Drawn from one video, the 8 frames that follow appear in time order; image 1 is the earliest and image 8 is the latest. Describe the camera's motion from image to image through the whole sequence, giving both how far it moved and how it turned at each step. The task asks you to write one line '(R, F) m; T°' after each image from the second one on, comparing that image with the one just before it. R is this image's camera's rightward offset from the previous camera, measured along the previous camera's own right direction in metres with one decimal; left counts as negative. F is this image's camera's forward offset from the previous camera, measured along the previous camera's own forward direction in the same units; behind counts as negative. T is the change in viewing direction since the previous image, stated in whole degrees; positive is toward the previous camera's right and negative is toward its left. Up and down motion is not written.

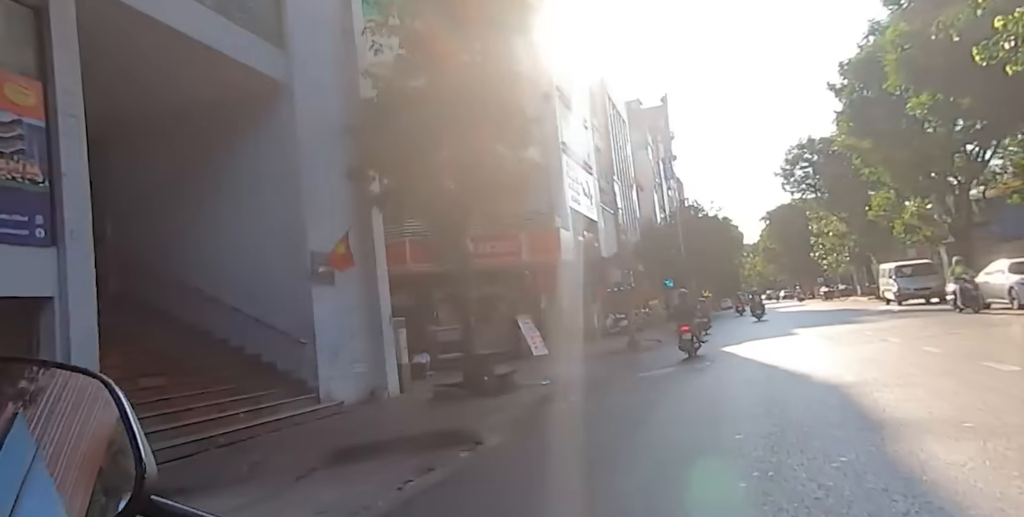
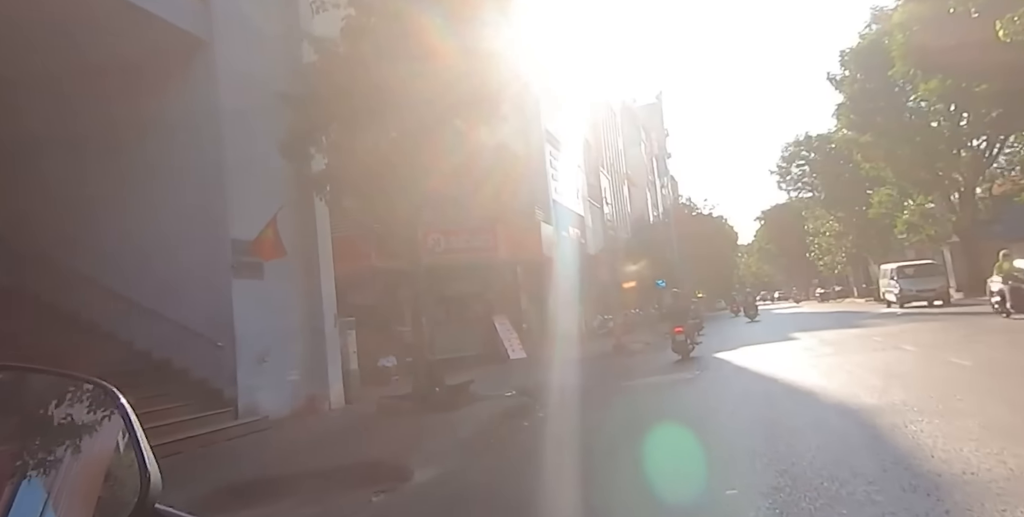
(+0.7, +2.2) m; 0°
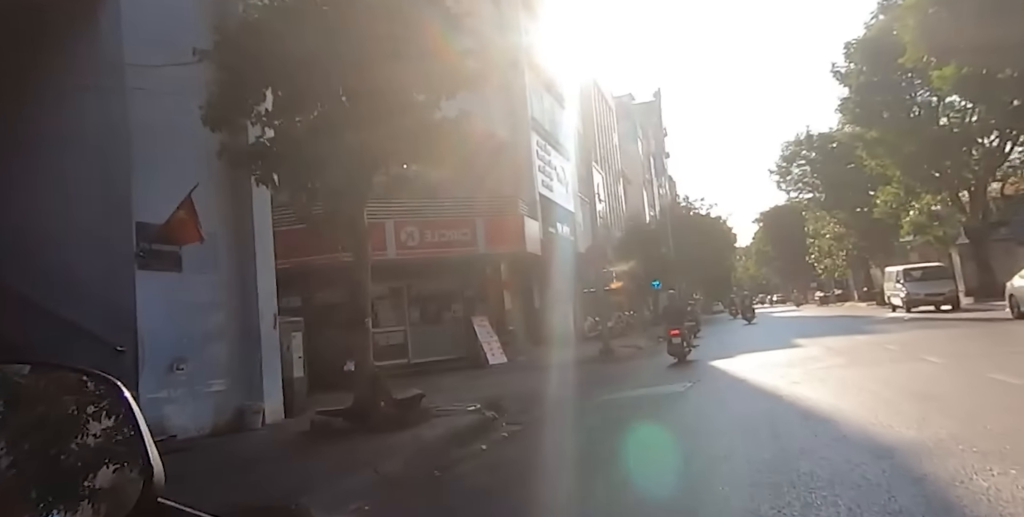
(+0.6, +2.0) m; 0°
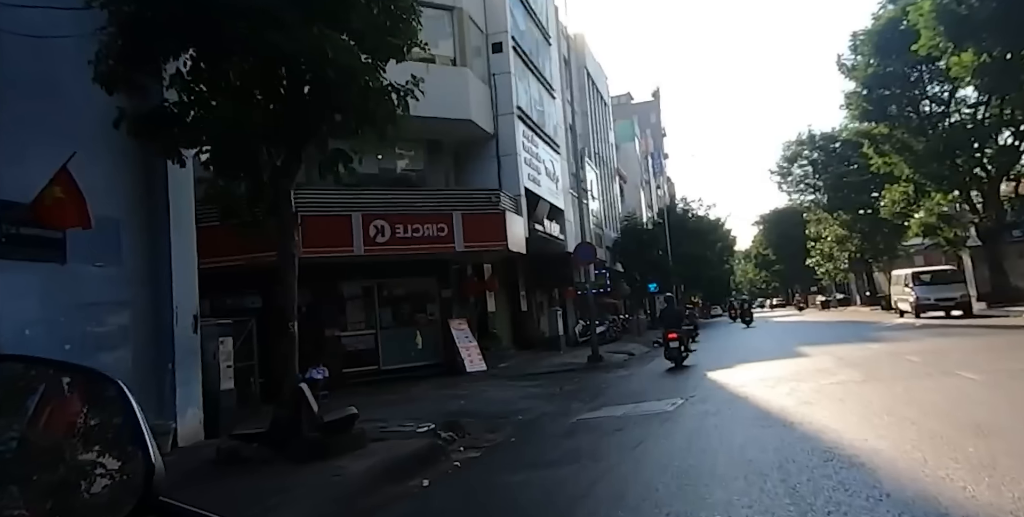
(+0.6, +2.0) m; 0°
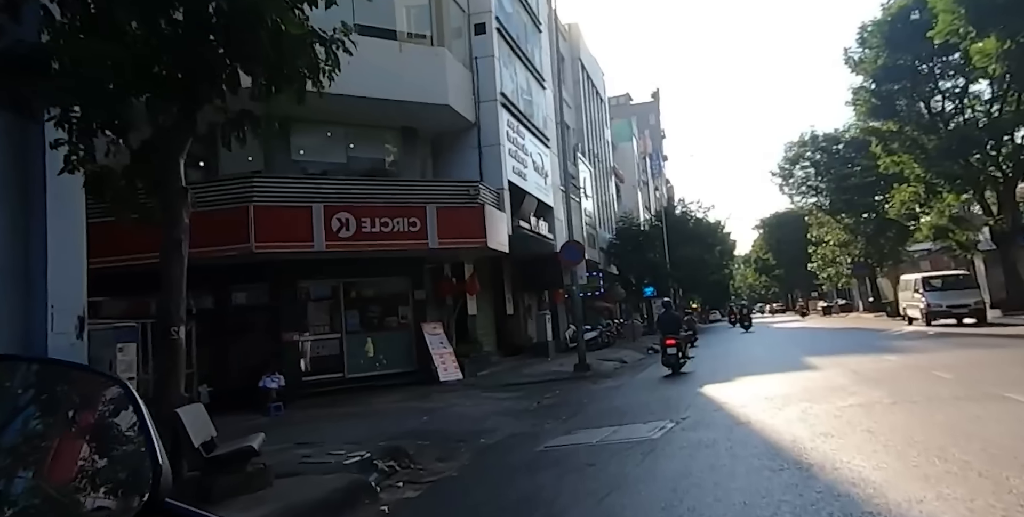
(+0.6, +2.0) m; 0°
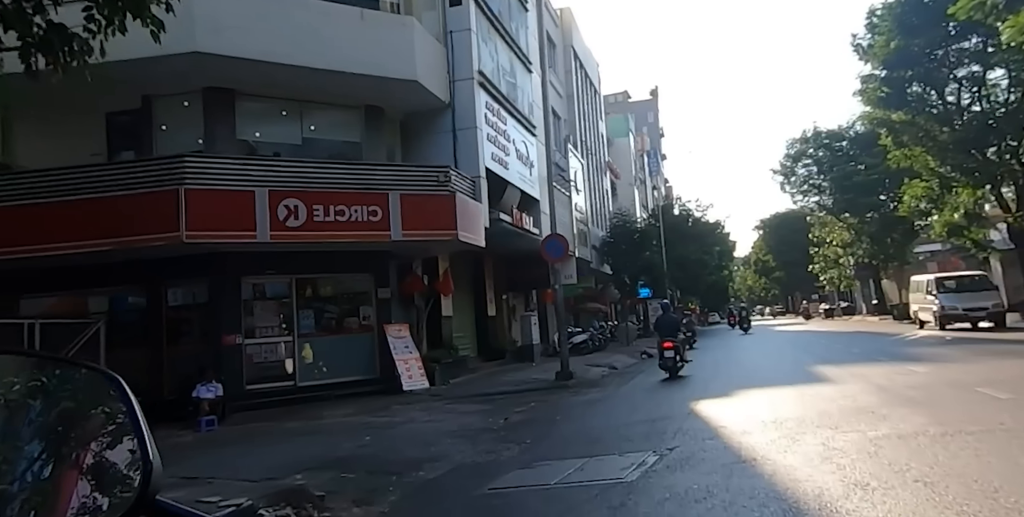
(+0.7, +2.3) m; 0°
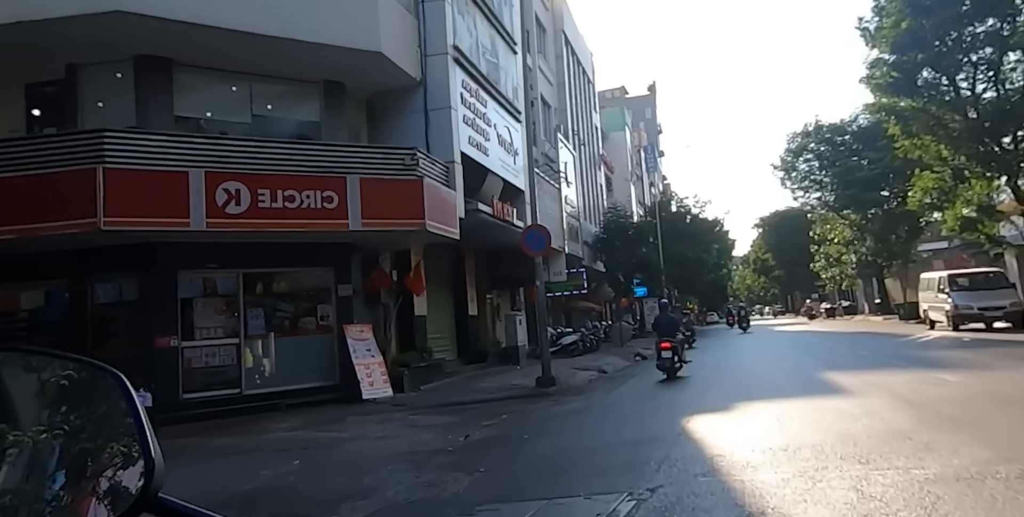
(+0.6, +2.0) m; 0°
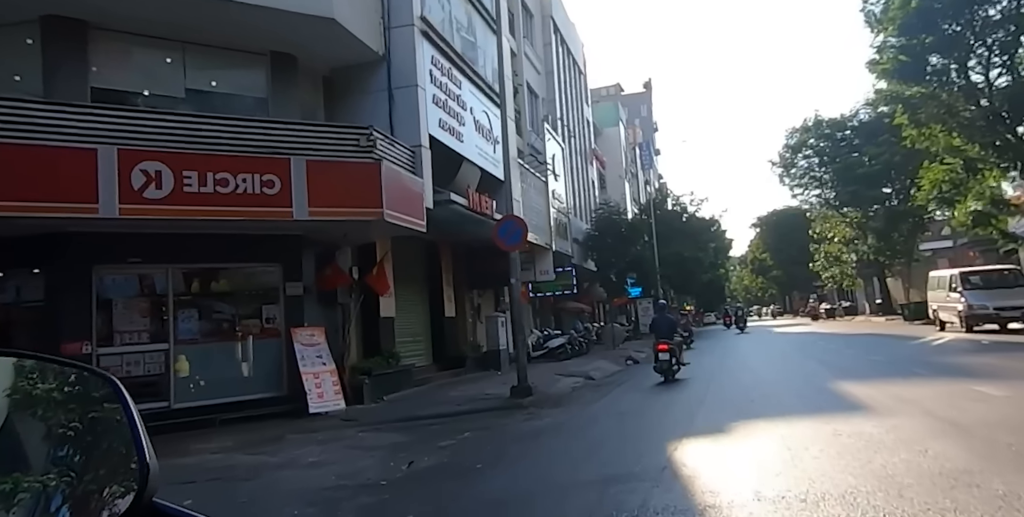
(+0.6, +2.0) m; 0°
